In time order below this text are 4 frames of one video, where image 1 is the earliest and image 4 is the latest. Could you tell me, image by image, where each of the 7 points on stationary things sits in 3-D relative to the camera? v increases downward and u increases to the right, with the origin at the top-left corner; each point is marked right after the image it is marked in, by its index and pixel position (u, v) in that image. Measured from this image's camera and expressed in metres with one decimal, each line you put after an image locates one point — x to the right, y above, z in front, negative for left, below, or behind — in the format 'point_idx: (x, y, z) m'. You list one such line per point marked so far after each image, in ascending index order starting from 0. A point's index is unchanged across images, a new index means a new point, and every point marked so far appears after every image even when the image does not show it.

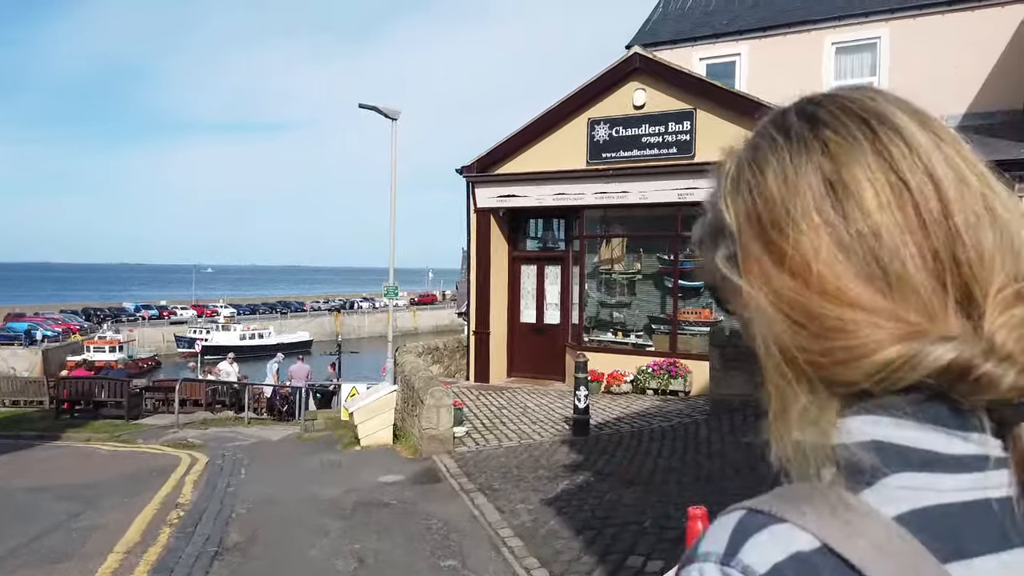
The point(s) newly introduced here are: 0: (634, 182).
0: (+2.0, +1.7, +12.7) m
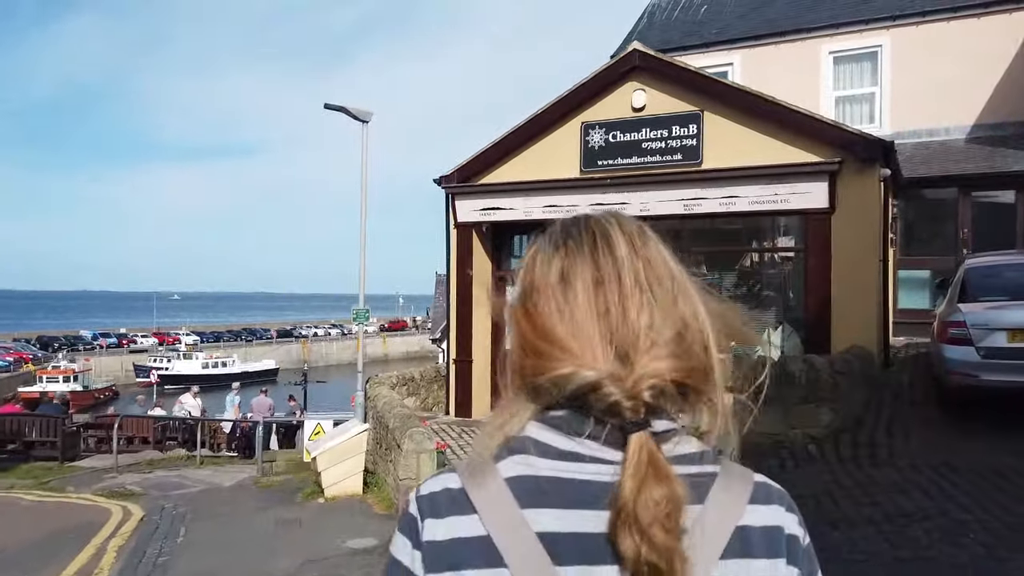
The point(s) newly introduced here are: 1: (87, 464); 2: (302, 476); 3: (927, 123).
0: (+1.8, +1.4, +11.4) m
1: (-8.1, -3.4, +14.6) m
2: (-3.3, -2.9, +11.8) m
3: (+9.1, +3.6, +16.7) m
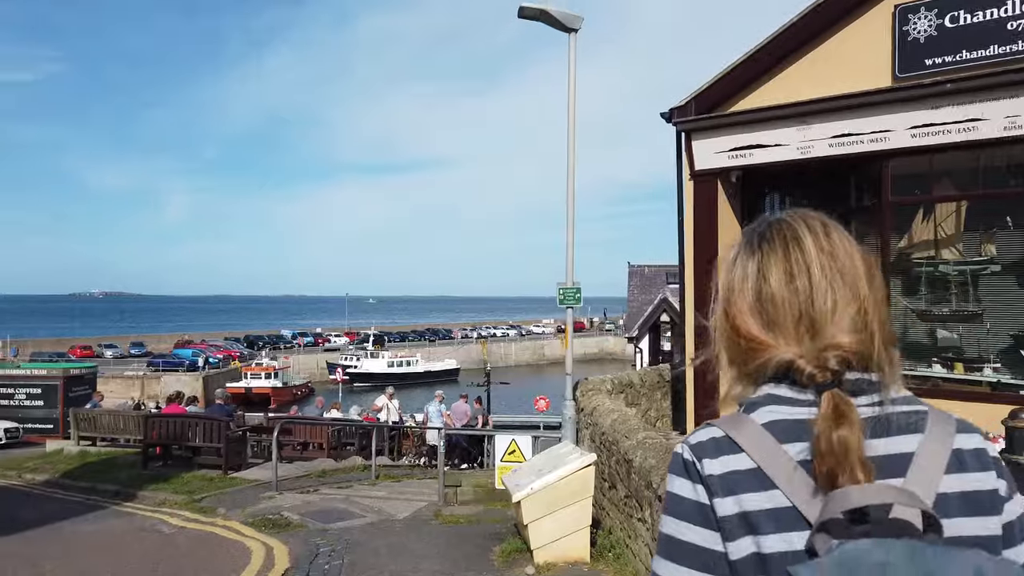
0: (+4.6, +1.8, +7.3) m
1: (-4.3, -3.1, +12.6) m
2: (-0.2, -2.6, +8.8) m
3: (+12.8, +4.0, +10.8) m
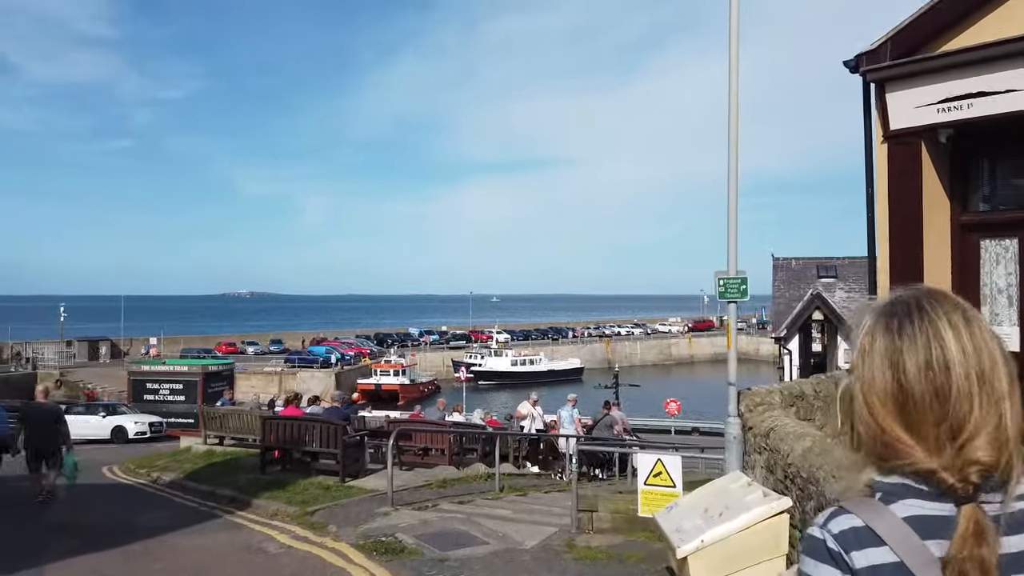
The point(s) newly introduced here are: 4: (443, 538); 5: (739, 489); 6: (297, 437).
0: (+5.7, +1.9, +5.0) m
1: (-2.2, -3.0, +11.8) m
2: (+1.2, -2.5, +7.3) m
3: (+14.4, +4.2, +7.2) m
4: (-0.8, -2.8, +8.5) m
5: (+1.6, -1.4, +5.2) m
6: (-3.7, -2.5, +13.1) m
